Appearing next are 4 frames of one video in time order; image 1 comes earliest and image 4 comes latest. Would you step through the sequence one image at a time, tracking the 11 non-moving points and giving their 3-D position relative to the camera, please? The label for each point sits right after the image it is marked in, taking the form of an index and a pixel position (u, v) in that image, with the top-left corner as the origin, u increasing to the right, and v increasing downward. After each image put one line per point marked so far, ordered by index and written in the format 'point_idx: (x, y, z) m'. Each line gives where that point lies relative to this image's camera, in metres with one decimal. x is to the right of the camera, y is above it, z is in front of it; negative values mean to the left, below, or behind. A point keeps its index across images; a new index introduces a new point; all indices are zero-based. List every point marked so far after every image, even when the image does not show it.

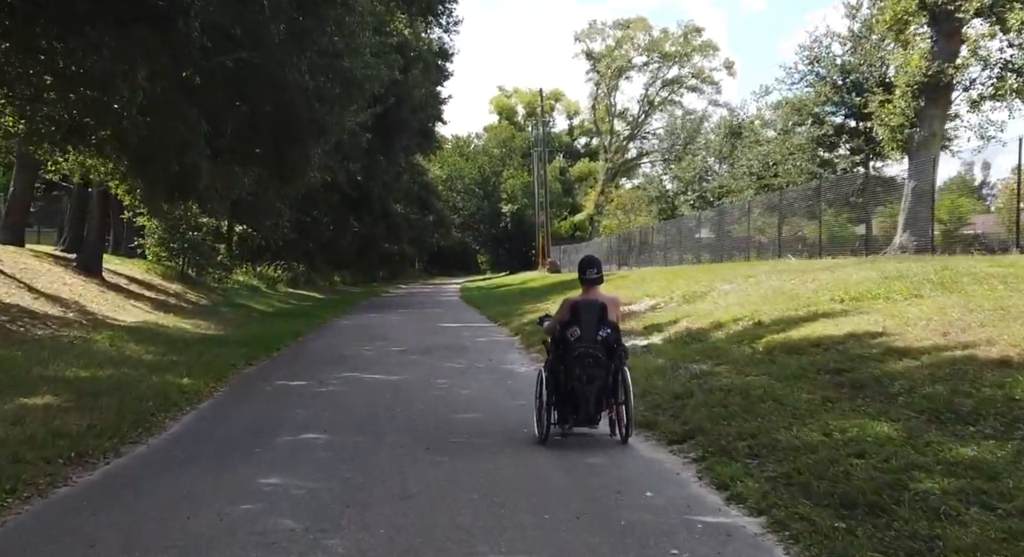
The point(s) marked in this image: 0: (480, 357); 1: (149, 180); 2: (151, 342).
0: (-0.5, -1.3, +18.3) m
1: (-6.2, +1.7, +19.4) m
2: (-5.5, -1.0, +17.2) m
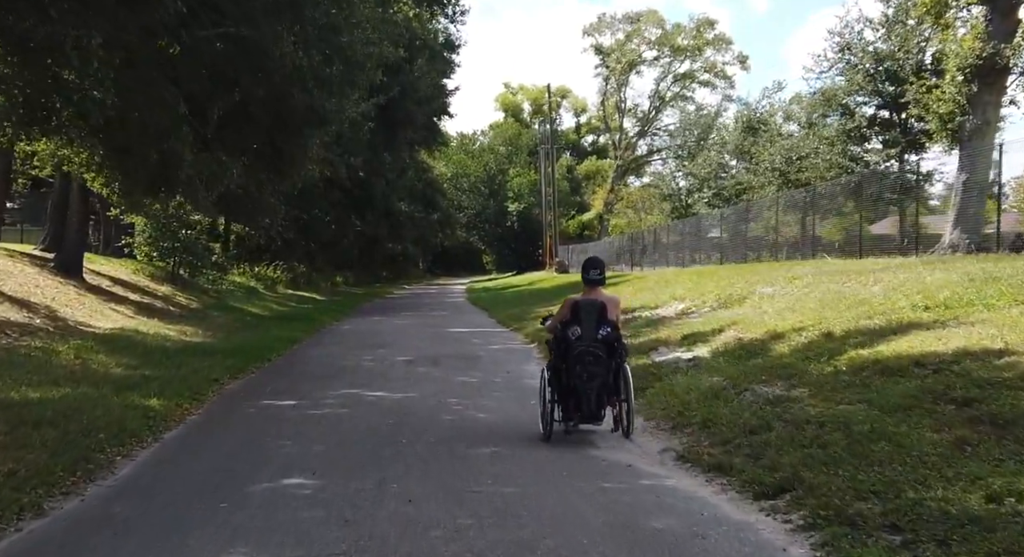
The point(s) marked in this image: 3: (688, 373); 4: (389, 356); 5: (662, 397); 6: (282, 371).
0: (-0.3, -1.3, +16.3) m
1: (-6.0, +1.7, +17.5) m
2: (-5.2, -1.0, +15.2) m
3: (+1.8, -1.0, +11.4) m
4: (-2.0, -1.3, +18.7) m
5: (+1.4, -1.1, +10.5) m
6: (-3.3, -1.3, +16.1) m
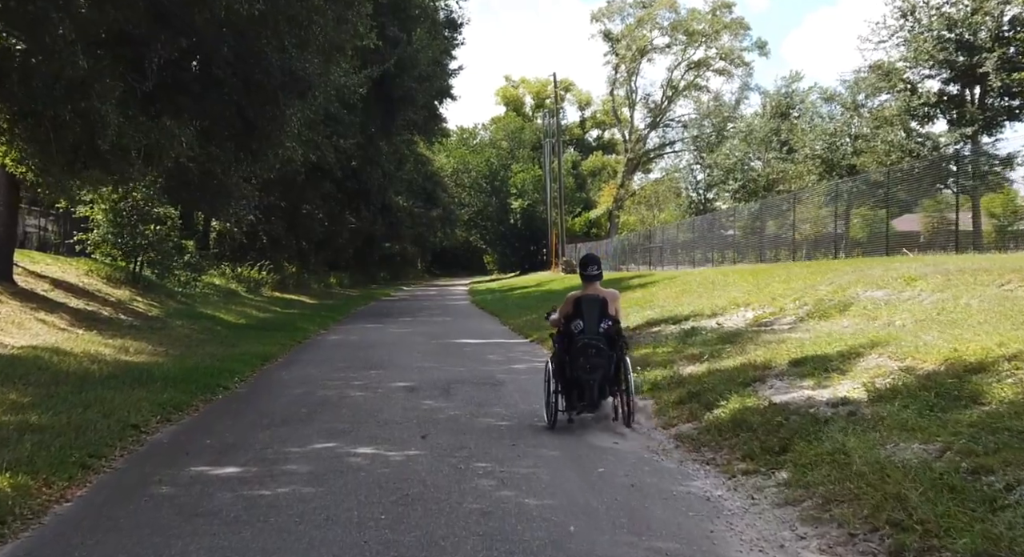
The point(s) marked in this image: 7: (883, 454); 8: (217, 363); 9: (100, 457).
0: (+0.1, -1.3, +12.1) m
1: (-5.6, +1.6, +13.3) m
2: (-4.8, -1.0, +11.0) m
3: (+2.2, -1.0, +7.2) m
4: (-1.7, -1.3, +14.5) m
5: (+1.8, -1.1, +6.3) m
6: (-2.9, -1.4, +11.9) m
7: (+2.1, -1.0, +6.6) m
8: (-4.1, -1.2, +15.8) m
9: (-3.1, -1.3, +8.5) m
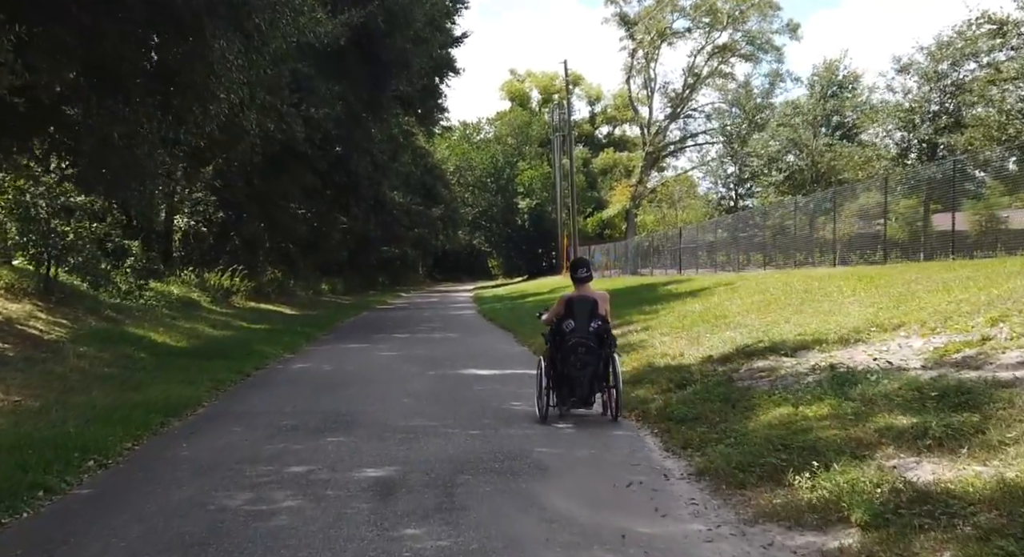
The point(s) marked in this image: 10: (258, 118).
0: (+0.5, -1.4, +6.2) m
1: (-5.2, +1.5, +7.4) m
2: (-4.5, -1.1, +5.2) m
3: (+2.5, -1.0, +1.3) m
4: (-1.3, -1.4, +8.6) m
5: (+2.2, -1.2, +0.4) m
6: (-2.5, -1.4, +6.0) m
7: (+2.5, -1.1, +0.7) m
8: (-3.7, -1.3, +9.9) m
9: (-2.7, -1.4, +2.5) m
10: (-4.0, +2.5, +17.7) m
